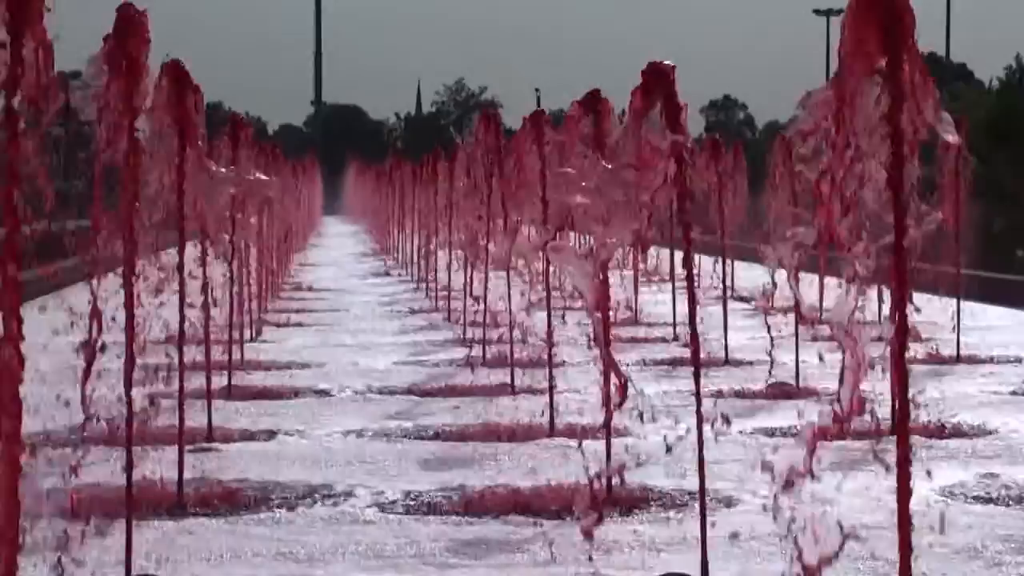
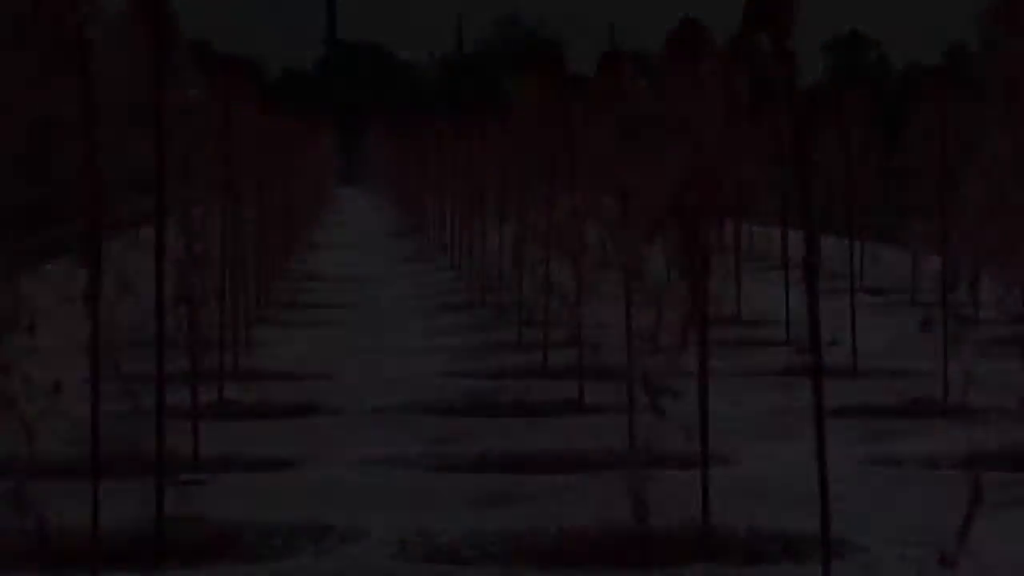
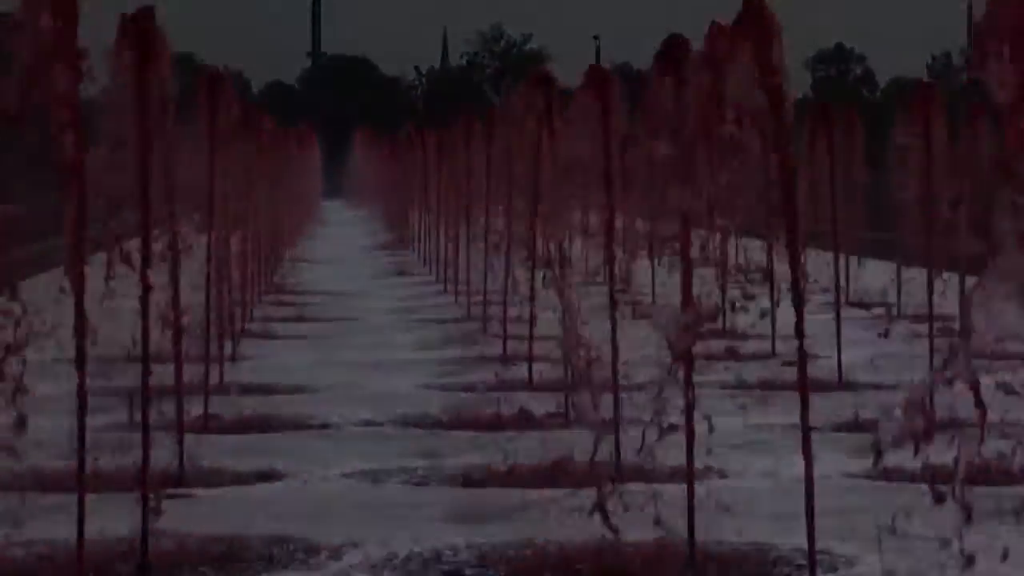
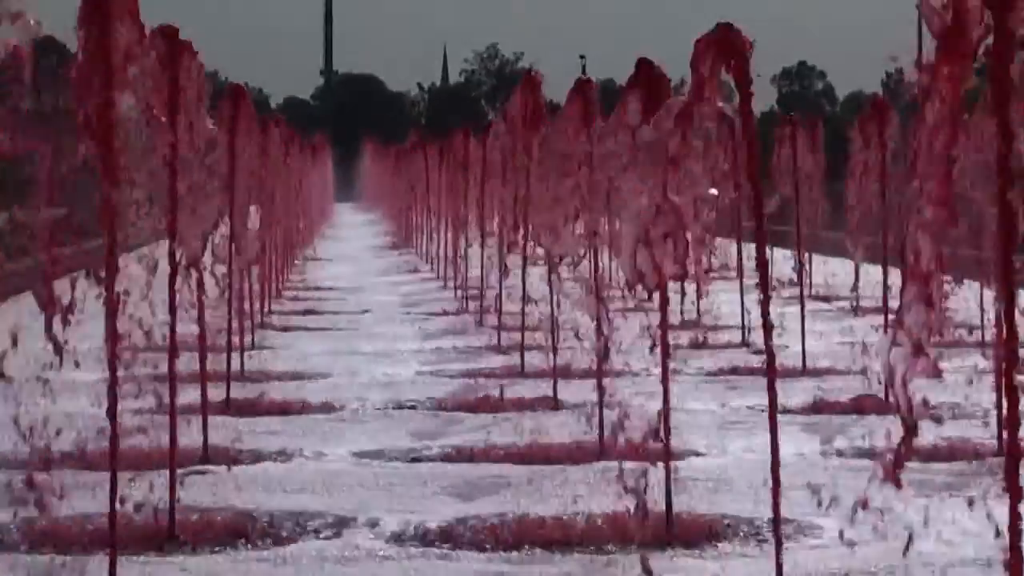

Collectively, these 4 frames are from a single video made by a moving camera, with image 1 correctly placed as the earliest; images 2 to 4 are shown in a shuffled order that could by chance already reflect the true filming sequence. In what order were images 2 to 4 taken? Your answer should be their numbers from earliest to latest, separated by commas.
4, 3, 2
